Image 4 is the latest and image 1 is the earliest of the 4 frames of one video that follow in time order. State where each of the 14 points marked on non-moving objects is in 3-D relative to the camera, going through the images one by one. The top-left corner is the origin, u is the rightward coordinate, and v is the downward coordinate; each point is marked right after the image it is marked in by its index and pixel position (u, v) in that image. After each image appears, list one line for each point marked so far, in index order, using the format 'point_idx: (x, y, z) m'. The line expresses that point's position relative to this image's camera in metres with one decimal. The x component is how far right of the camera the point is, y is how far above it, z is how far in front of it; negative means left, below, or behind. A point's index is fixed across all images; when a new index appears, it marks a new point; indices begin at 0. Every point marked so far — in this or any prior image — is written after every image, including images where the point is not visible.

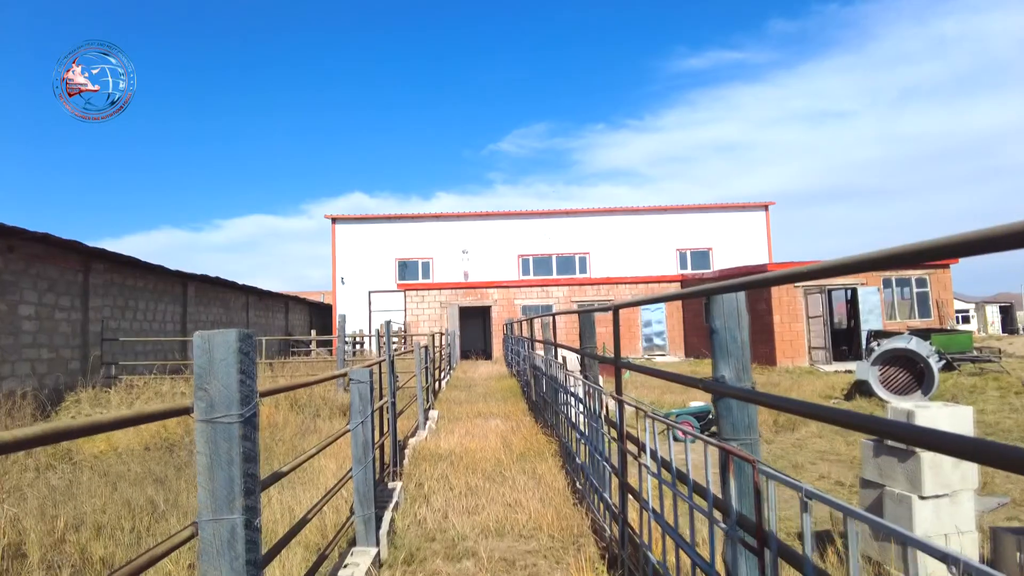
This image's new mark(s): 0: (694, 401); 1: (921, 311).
0: (+2.3, -1.4, +8.0) m
1: (+9.5, -0.5, +14.4) m
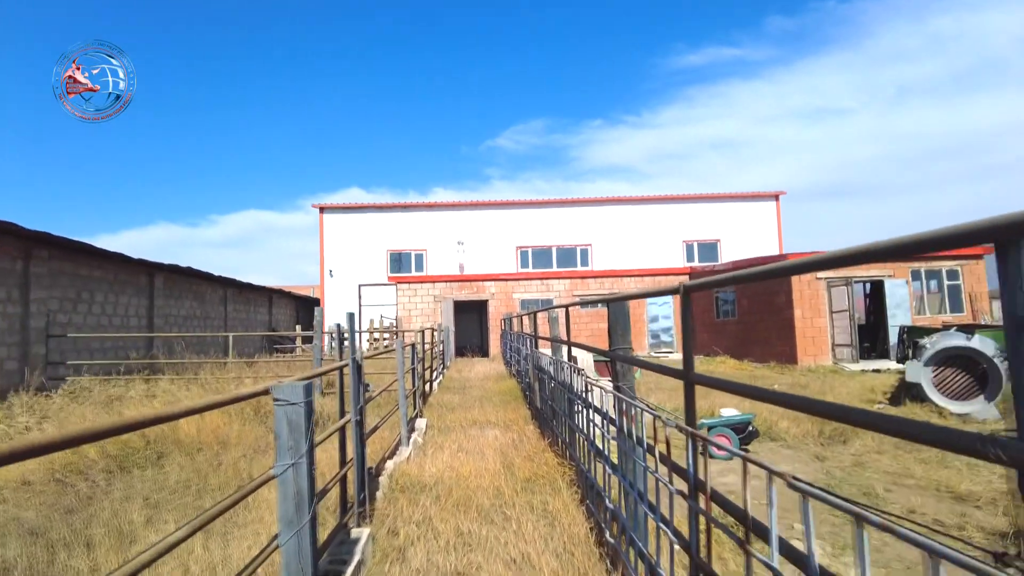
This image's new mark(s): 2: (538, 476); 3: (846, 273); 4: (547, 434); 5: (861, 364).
0: (+2.3, -1.3, +6.9) m
1: (+9.4, -0.4, +13.4) m
2: (+0.2, -1.3, +4.4) m
3: (+7.1, +0.3, +13.2) m
4: (+0.3, -1.4, +6.0) m
5: (+6.8, -1.5, +12.2) m
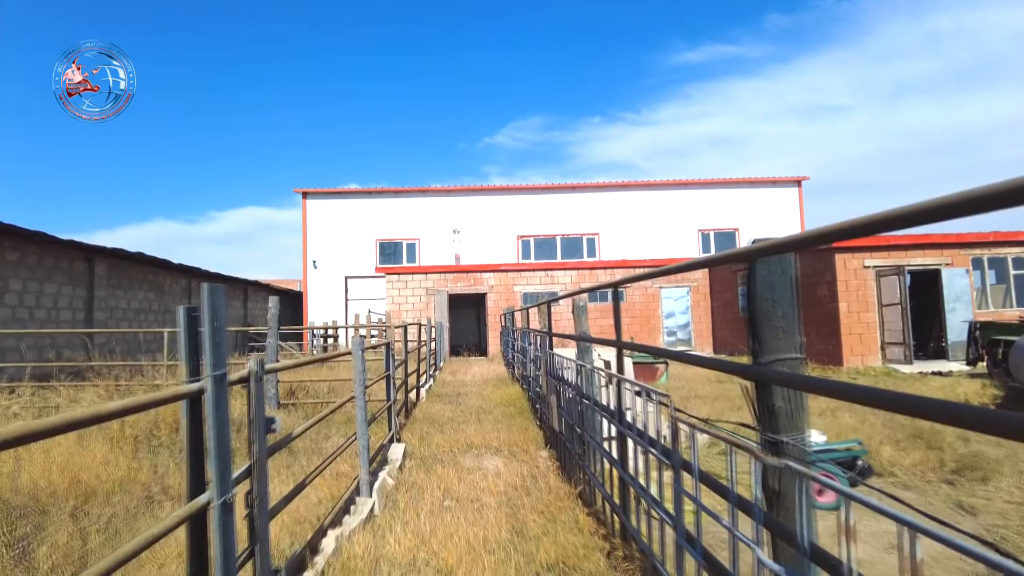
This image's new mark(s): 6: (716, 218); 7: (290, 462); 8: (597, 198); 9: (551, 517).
0: (+2.4, -1.2, +5.2) m
1: (+9.5, -0.2, +11.7) m
2: (+0.3, -1.2, +2.7) m
3: (+7.1, +0.5, +11.5) m
4: (+0.4, -1.3, +4.2) m
5: (+6.9, -1.3, +10.5) m
6: (+6.4, +2.2, +19.7) m
7: (-1.7, -1.4, +4.9) m
8: (+2.7, +2.8, +19.6) m
9: (+0.2, -1.2, +3.4) m
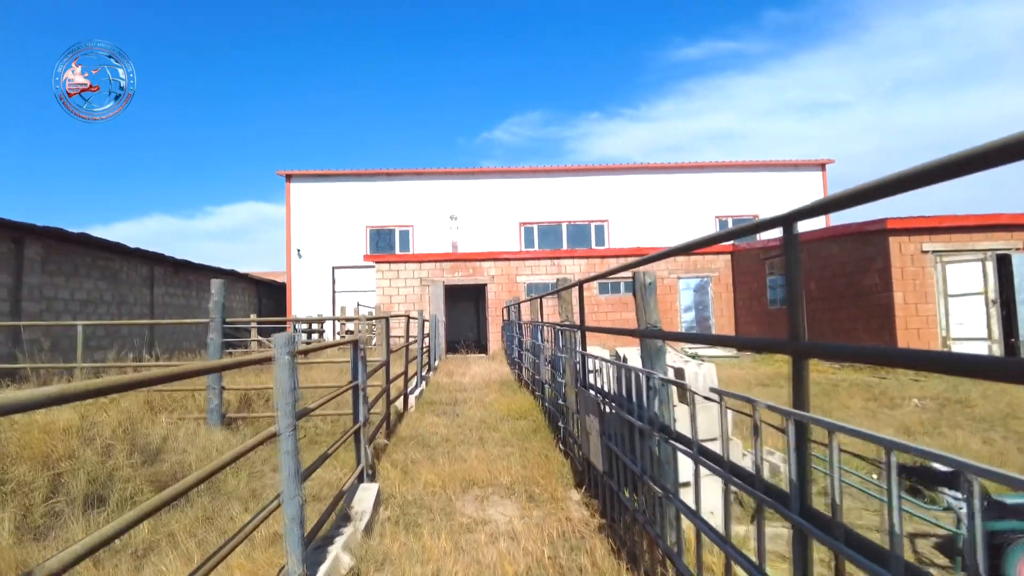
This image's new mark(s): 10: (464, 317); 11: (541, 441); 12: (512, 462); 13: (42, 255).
0: (+2.5, -1.0, +3.7) m
1: (+9.6, 0.0, +10.2) m
2: (+0.4, -1.1, +1.2) m
3: (+7.2, +0.7, +10.0) m
4: (+0.5, -1.1, +2.7) m
5: (+7.0, -1.1, +9.0) m
6: (+6.5, +2.4, +18.2) m
7: (-1.6, -1.2, +3.4) m
8: (+2.7, +3.1, +18.1) m
9: (+0.3, -1.1, +1.9) m
10: (-1.4, -0.9, +18.7) m
11: (+0.2, -1.2, +4.8) m
12: (0.0, -1.2, +4.2) m
13: (-6.7, +0.5, +8.9) m
